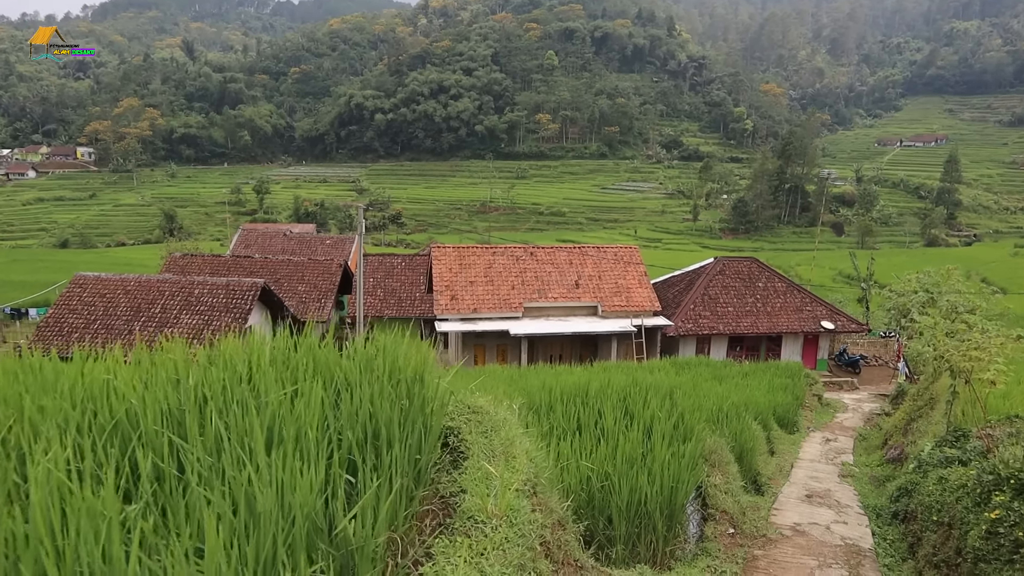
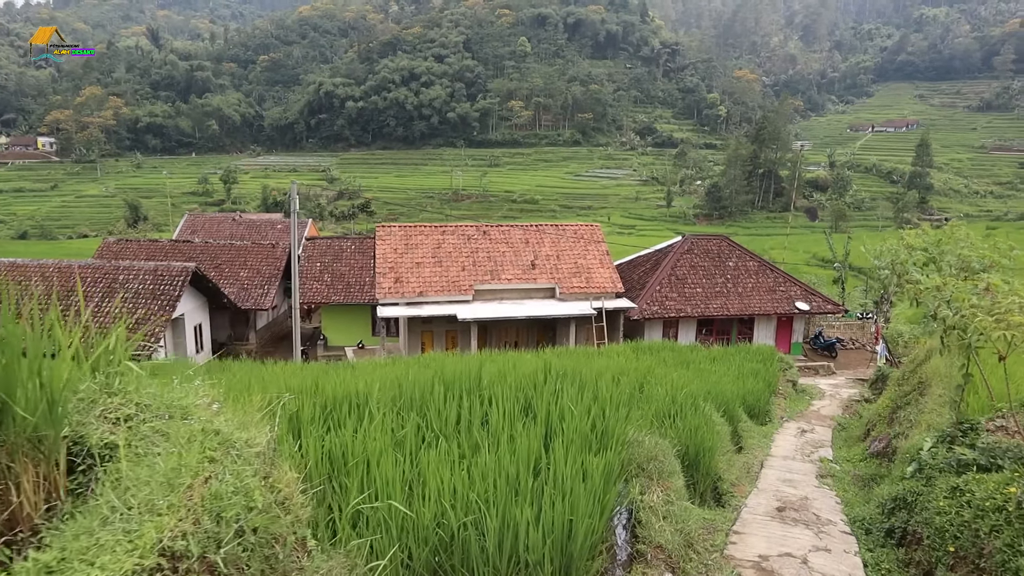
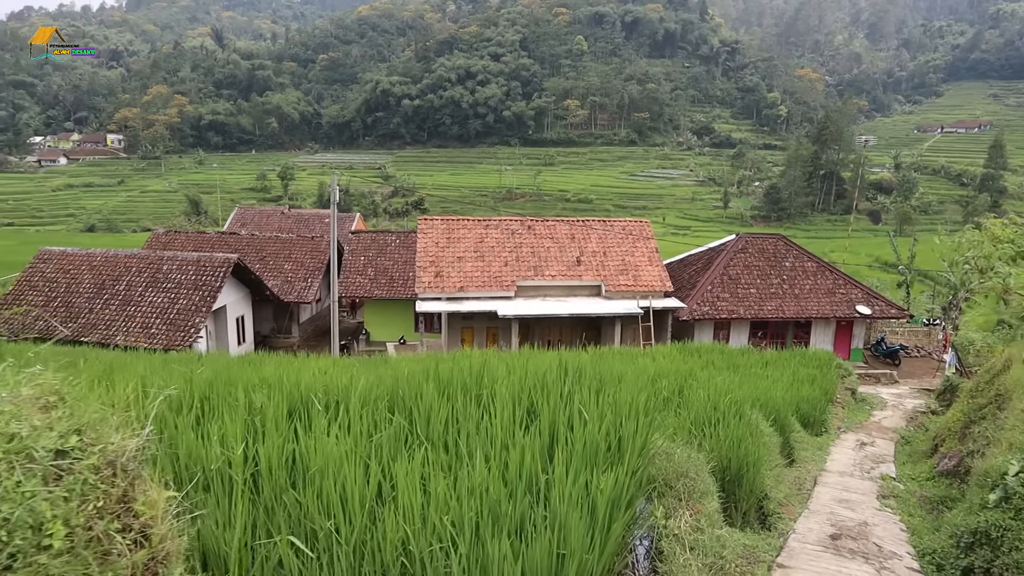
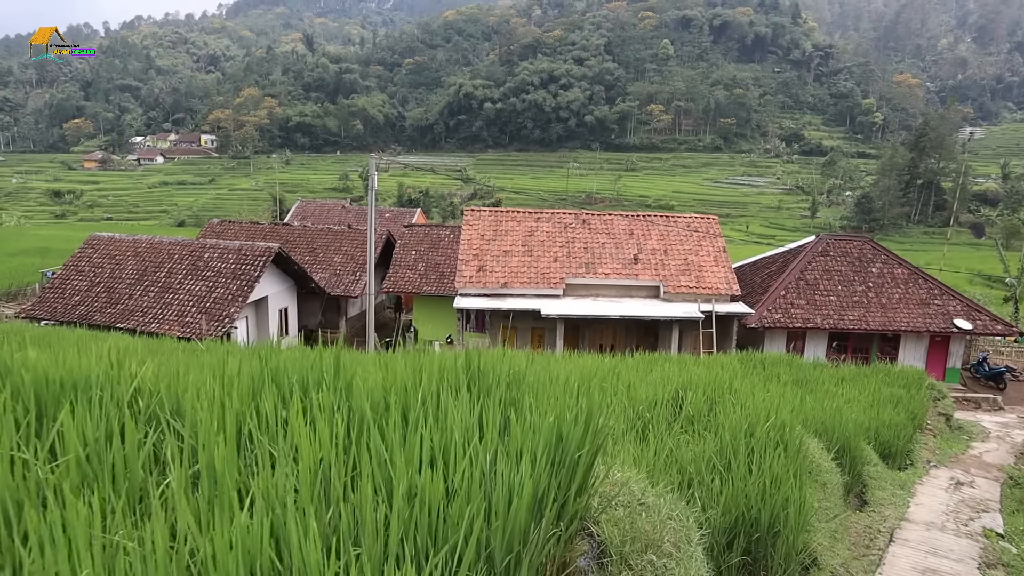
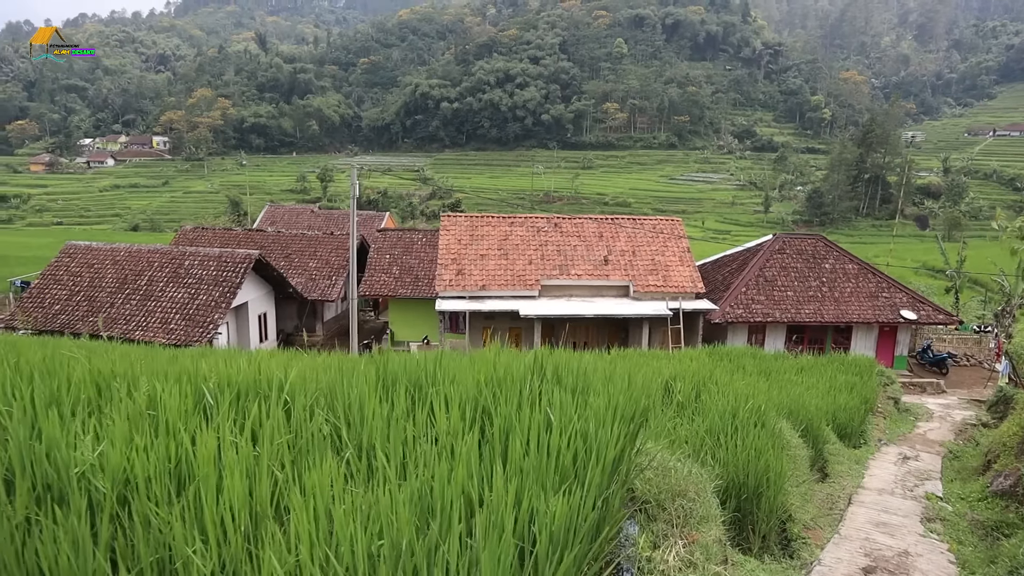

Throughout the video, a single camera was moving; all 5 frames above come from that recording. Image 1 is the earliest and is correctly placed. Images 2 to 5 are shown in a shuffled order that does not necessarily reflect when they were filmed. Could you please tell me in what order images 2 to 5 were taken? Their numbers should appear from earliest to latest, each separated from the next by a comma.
2, 3, 5, 4
